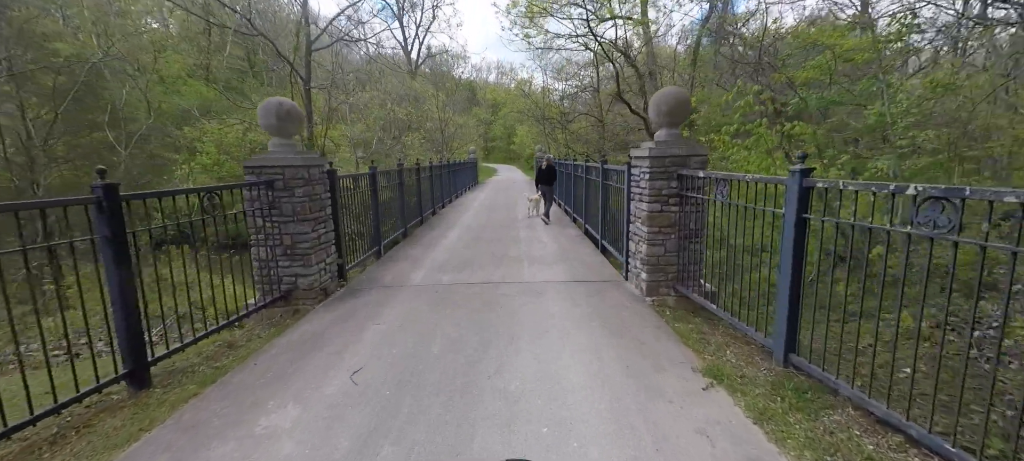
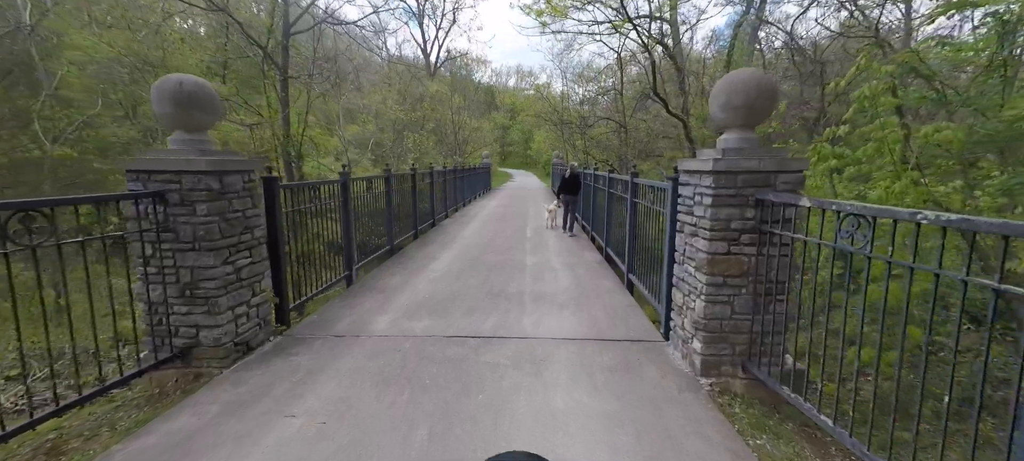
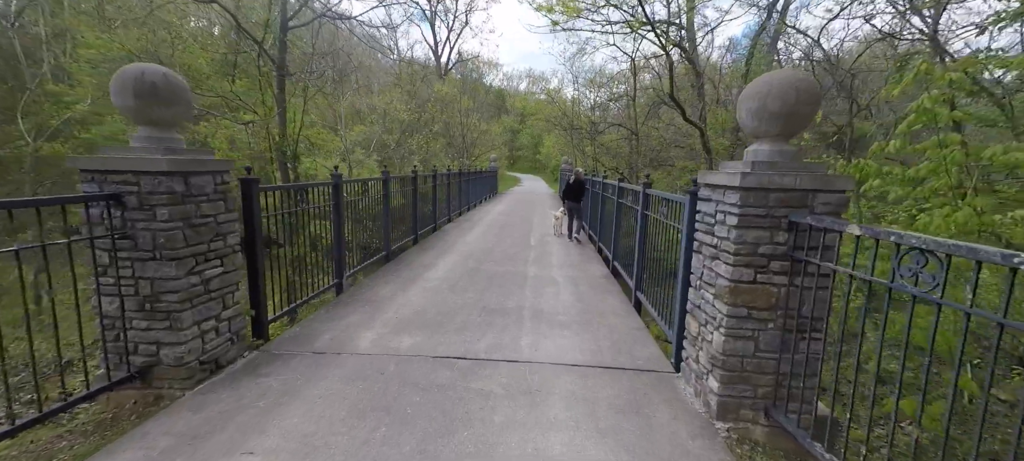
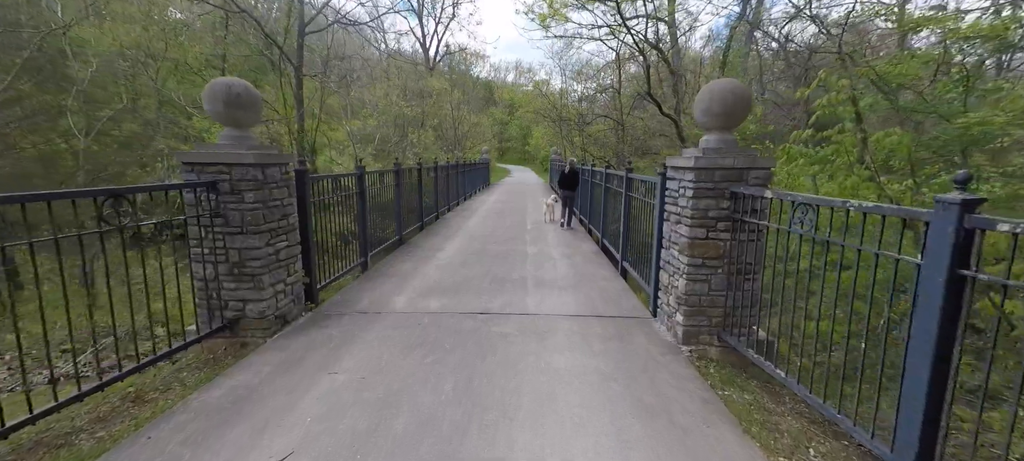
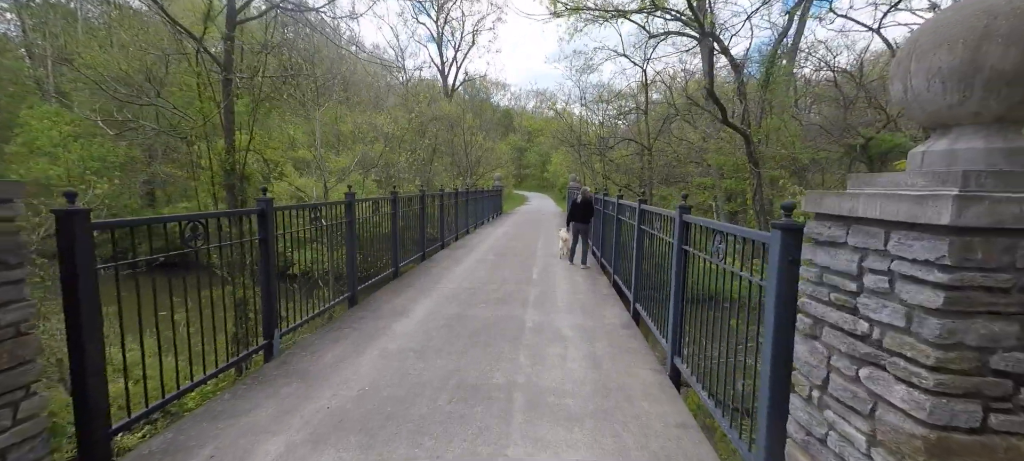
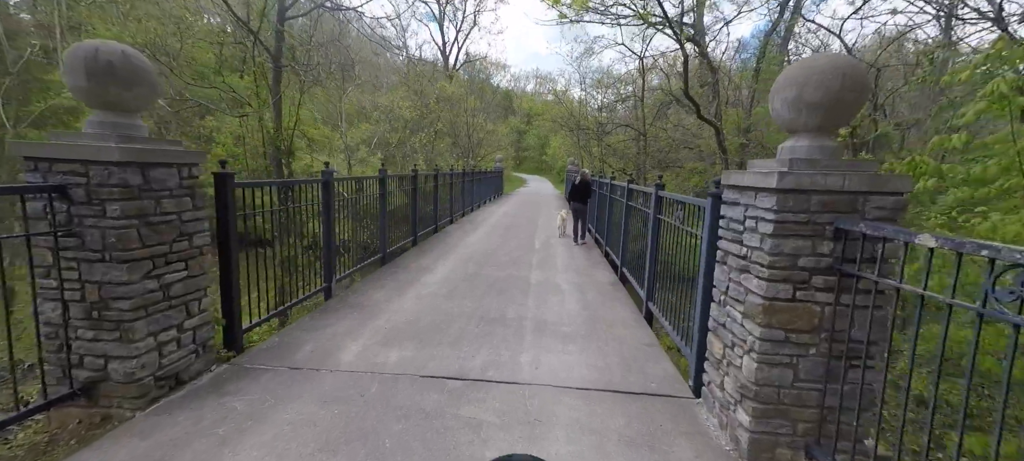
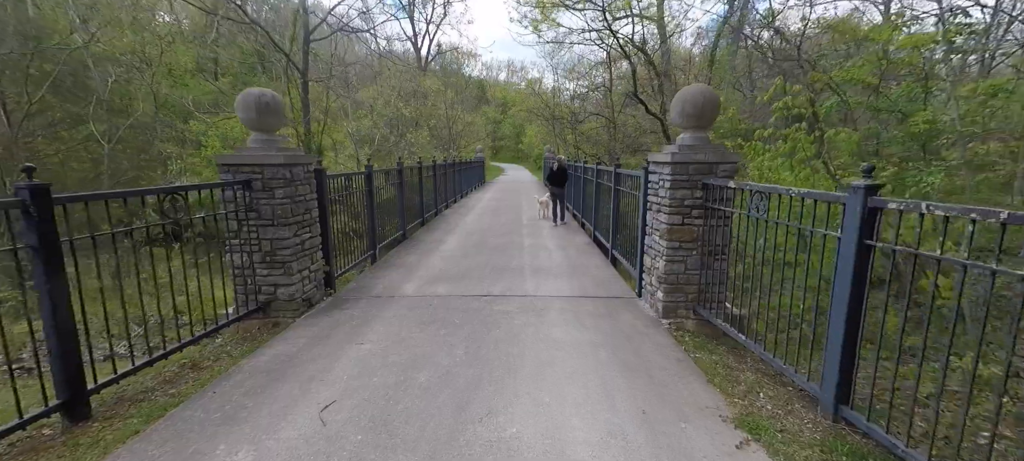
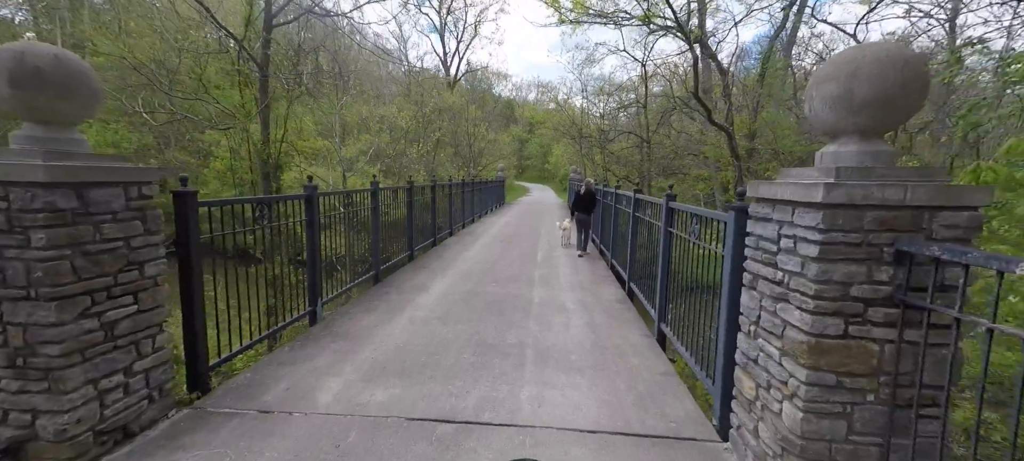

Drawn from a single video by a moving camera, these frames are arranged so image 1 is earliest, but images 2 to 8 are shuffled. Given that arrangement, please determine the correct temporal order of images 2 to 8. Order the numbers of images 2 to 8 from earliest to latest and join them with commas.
7, 4, 2, 3, 6, 8, 5
